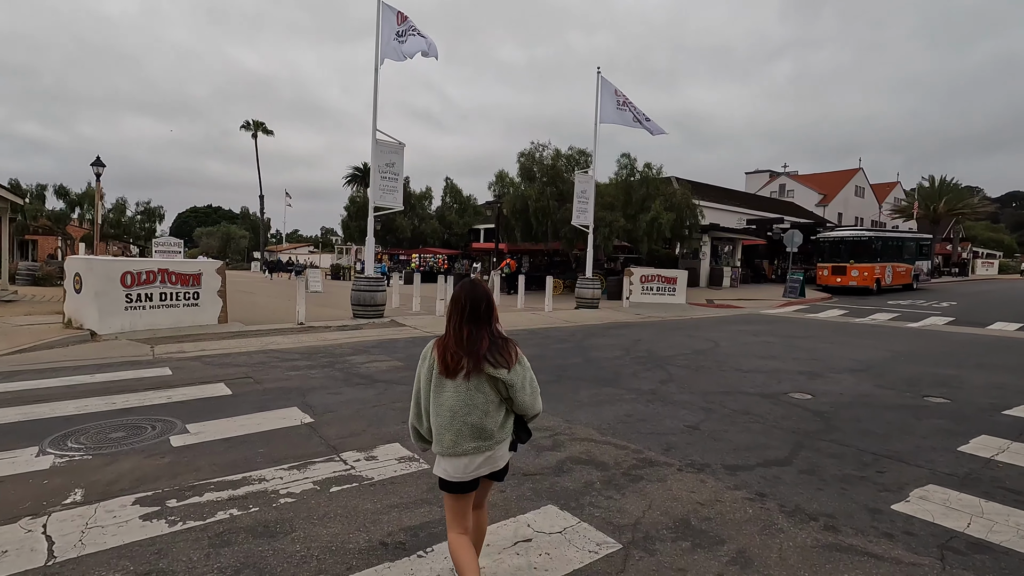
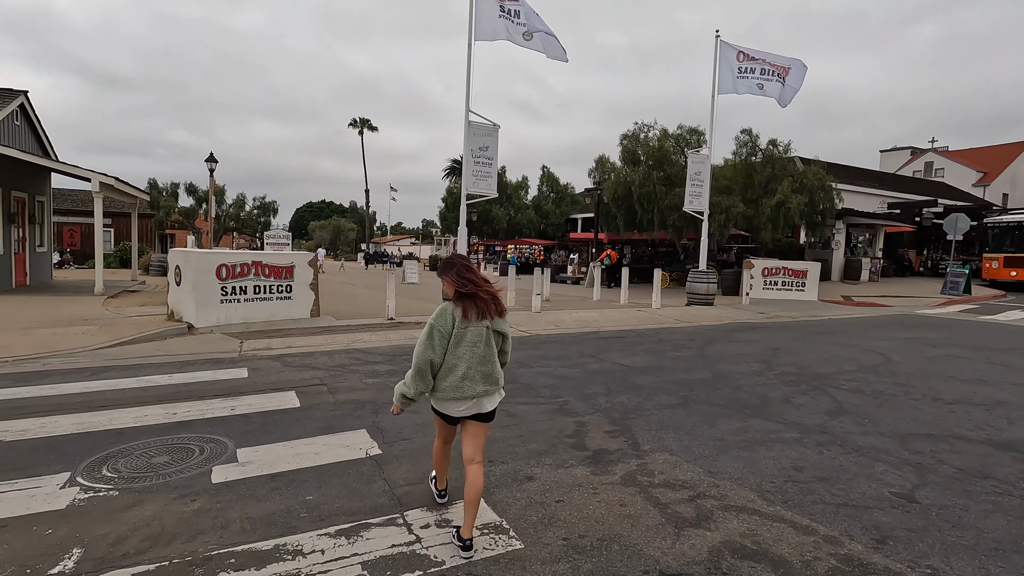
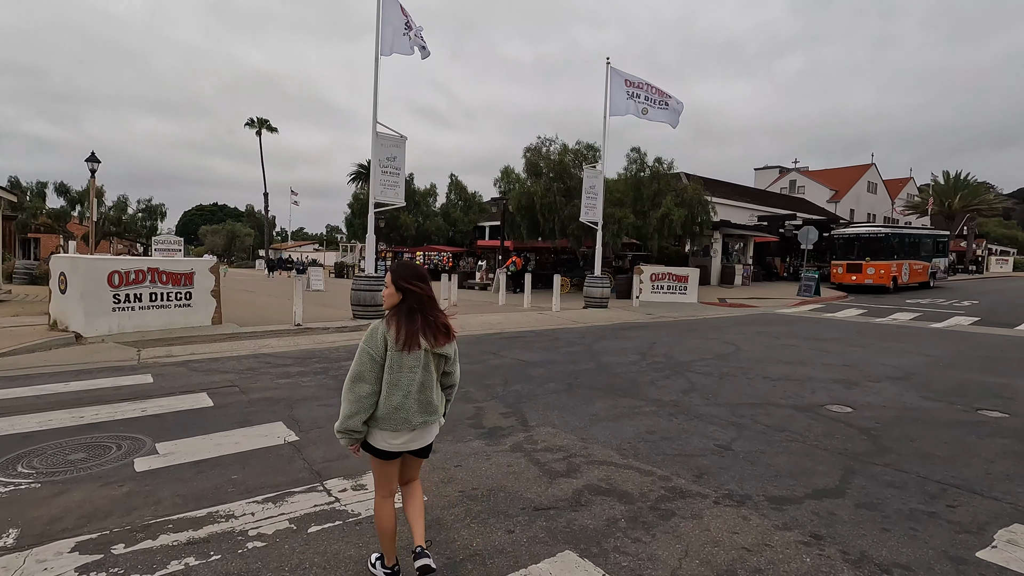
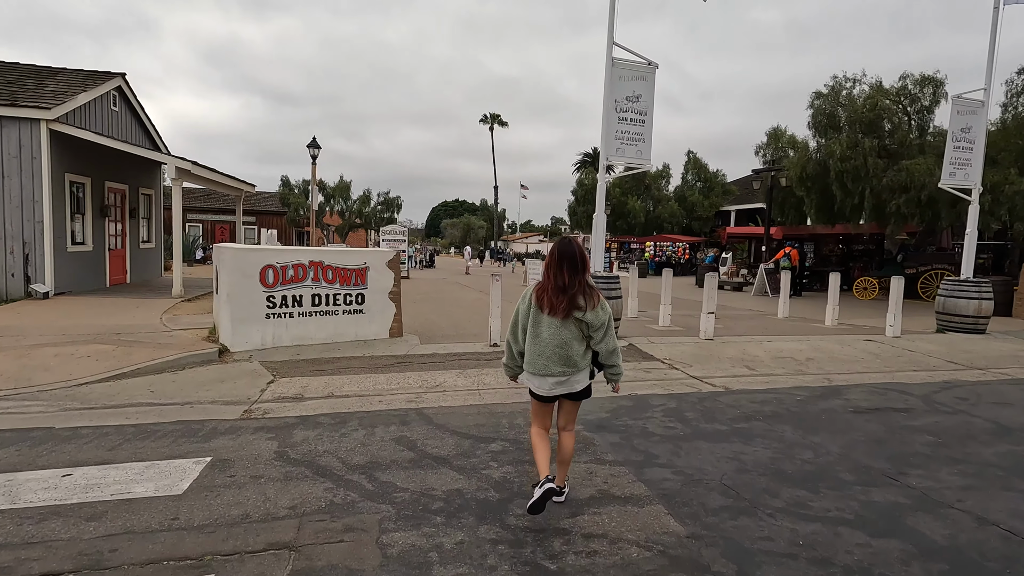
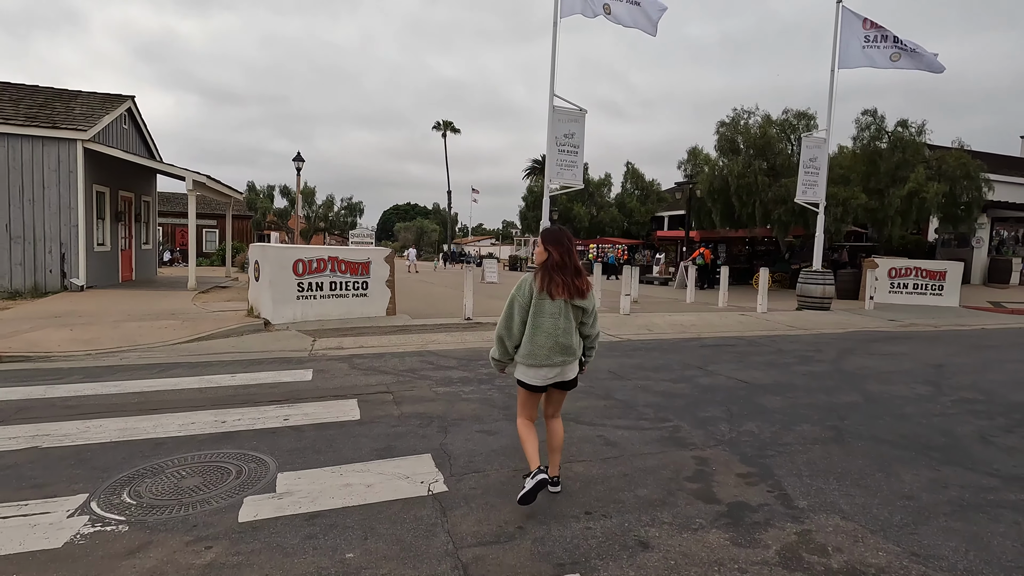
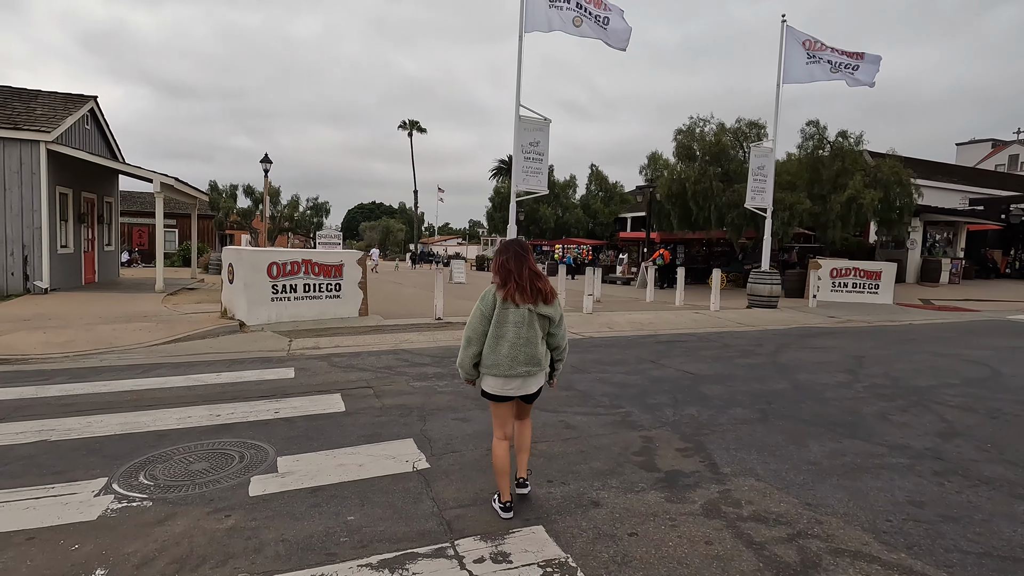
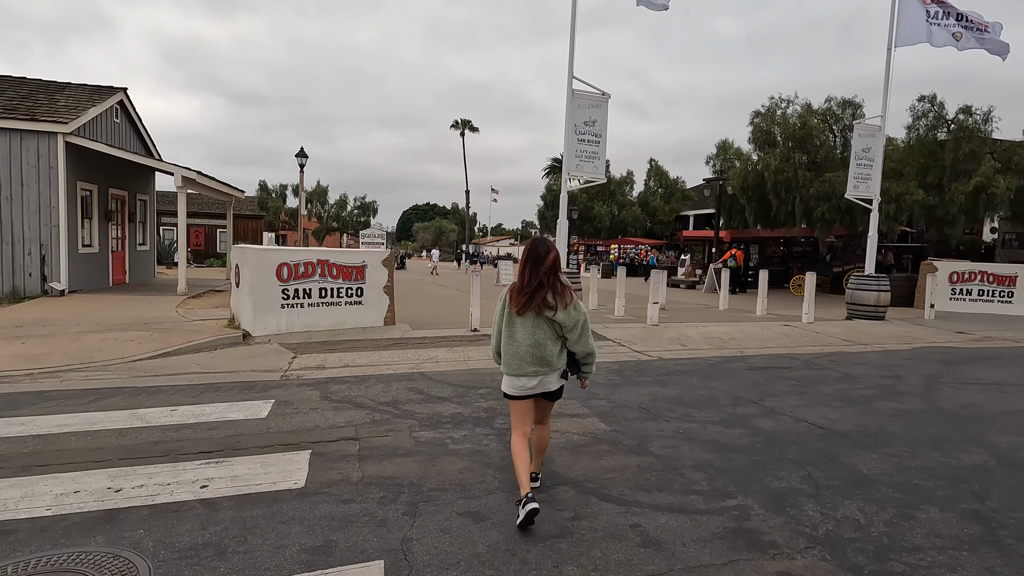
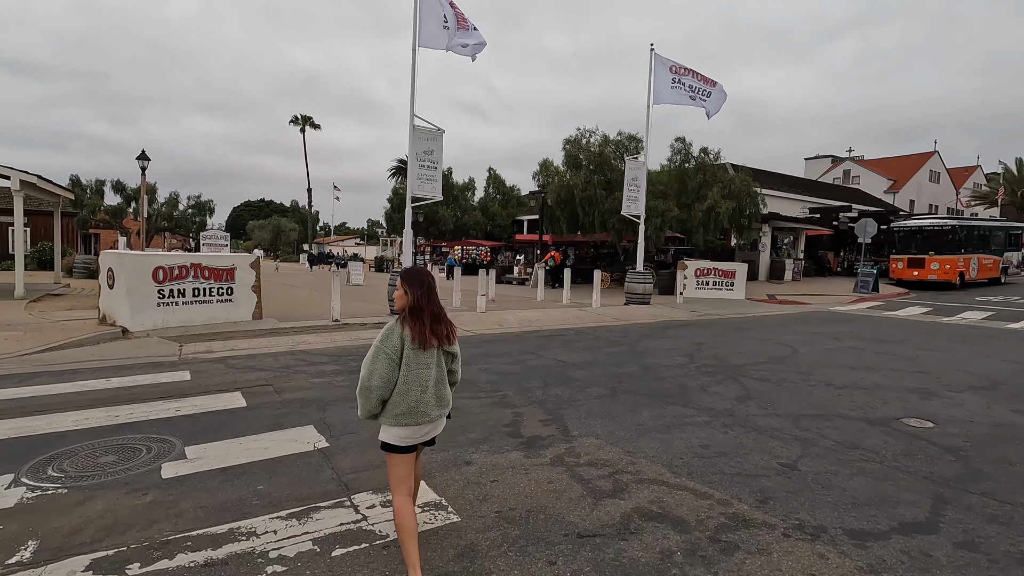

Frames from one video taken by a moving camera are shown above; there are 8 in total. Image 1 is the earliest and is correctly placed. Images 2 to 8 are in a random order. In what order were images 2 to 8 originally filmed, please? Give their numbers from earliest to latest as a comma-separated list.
3, 8, 2, 6, 5, 7, 4
